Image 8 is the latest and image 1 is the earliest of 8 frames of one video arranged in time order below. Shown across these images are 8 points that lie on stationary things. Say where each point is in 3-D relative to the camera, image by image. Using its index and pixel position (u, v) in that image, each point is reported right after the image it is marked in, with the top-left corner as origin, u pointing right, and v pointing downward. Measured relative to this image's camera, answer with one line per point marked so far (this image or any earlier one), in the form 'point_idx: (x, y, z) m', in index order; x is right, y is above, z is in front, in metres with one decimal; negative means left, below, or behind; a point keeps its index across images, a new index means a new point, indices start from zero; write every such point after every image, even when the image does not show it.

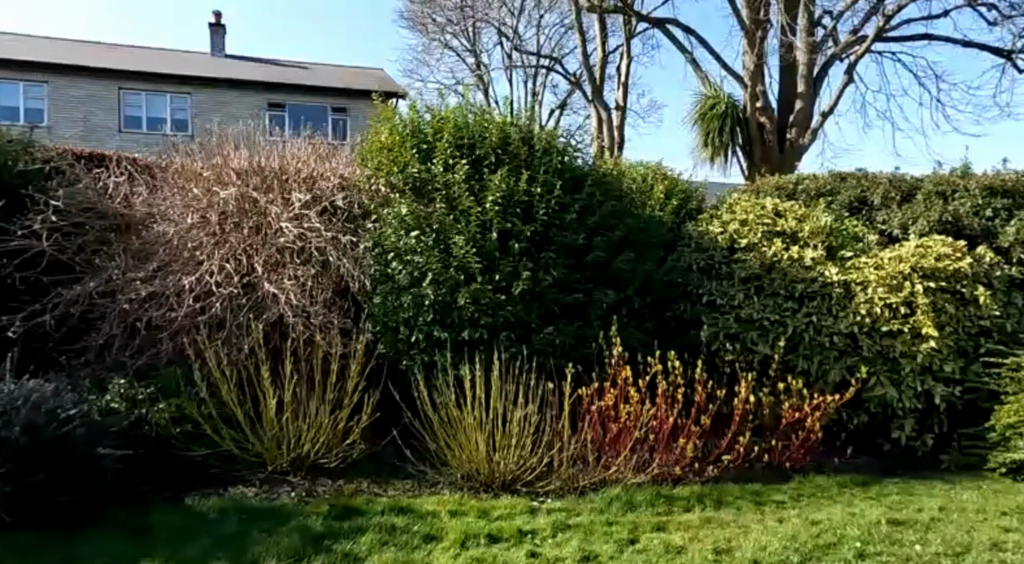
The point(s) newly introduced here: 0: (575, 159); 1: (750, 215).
0: (+0.5, +0.9, +5.6) m
1: (+2.2, +0.6, +6.8) m
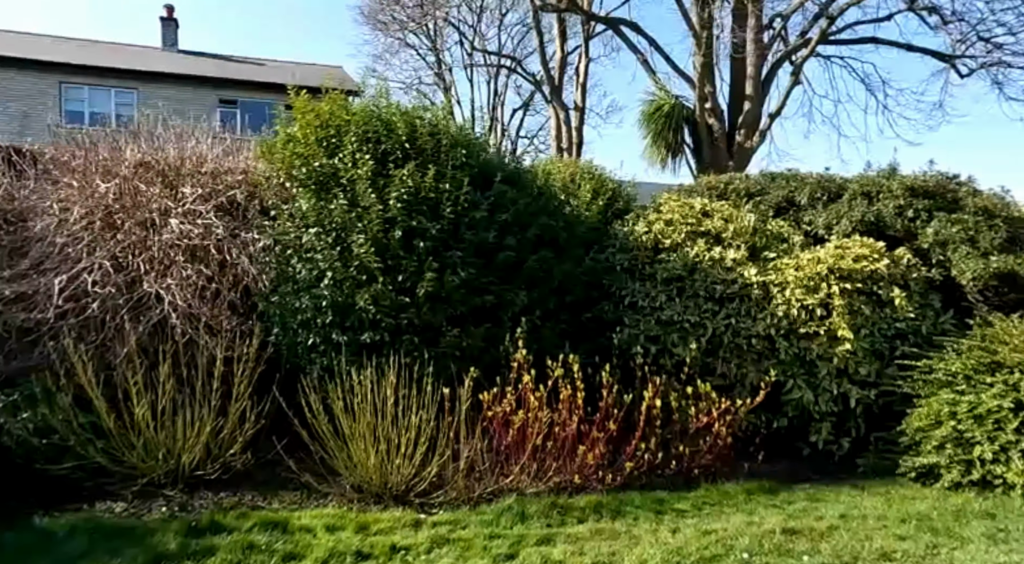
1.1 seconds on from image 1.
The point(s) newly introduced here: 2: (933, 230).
0: (-0.2, +0.9, +5.5) m
1: (+1.5, +0.6, +6.7) m
2: (+3.5, +0.4, +6.2) m
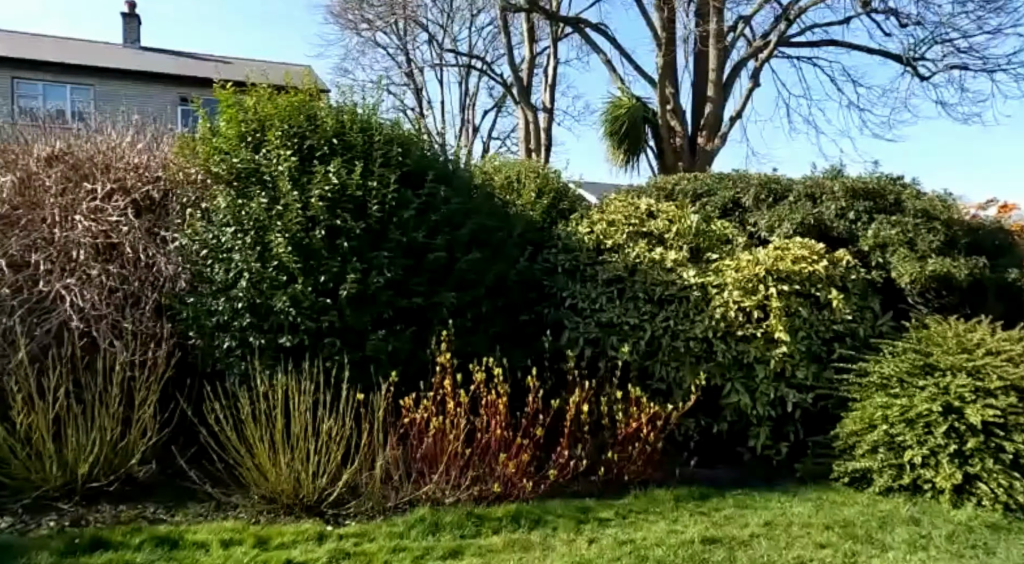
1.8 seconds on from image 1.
0: (-0.6, +0.9, +5.3) m
1: (+0.9, +0.6, +6.6) m
2: (+3.0, +0.4, +6.2) m
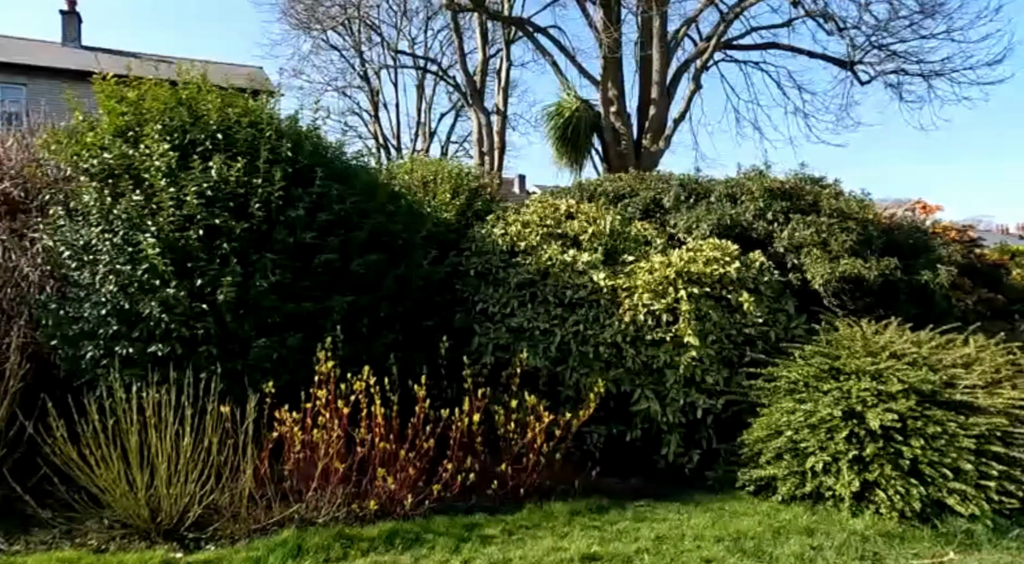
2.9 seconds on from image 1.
0: (-1.3, +0.9, +5.0) m
1: (+0.2, +0.6, +6.4) m
2: (+2.2, +0.4, +6.1) m
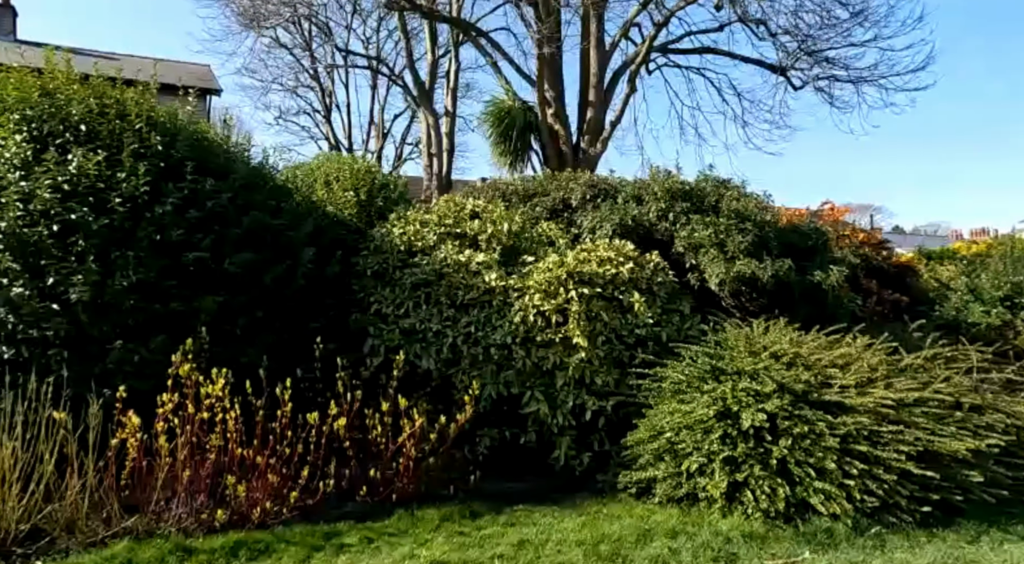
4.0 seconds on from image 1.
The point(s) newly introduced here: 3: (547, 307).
0: (-2.1, +0.9, +4.8) m
1: (-0.7, +0.5, +6.3) m
2: (+1.4, +0.4, +6.1) m
3: (+0.2, -0.2, +5.2) m
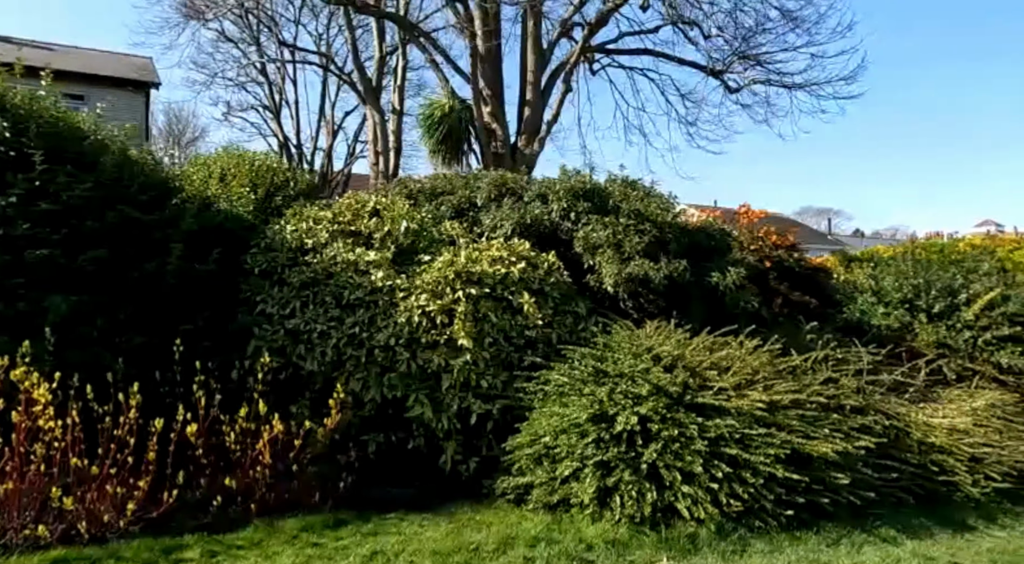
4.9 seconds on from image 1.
0: (-2.8, +0.9, +4.5) m
1: (-1.5, +0.6, +6.1) m
2: (+0.6, +0.4, +6.0) m
3: (-0.5, -0.2, +5.1) m
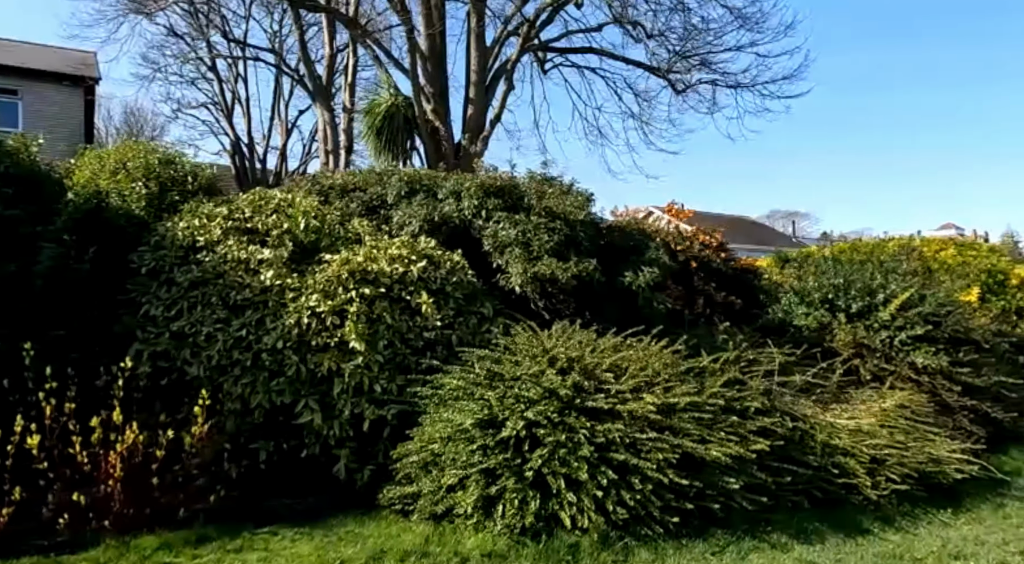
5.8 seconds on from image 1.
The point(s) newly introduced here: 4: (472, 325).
0: (-3.5, +0.9, +4.2) m
1: (-2.2, +0.6, +5.8) m
2: (-0.1, +0.4, +5.8) m
3: (-1.2, -0.2, +4.8) m
4: (-0.3, -0.3, +5.2) m
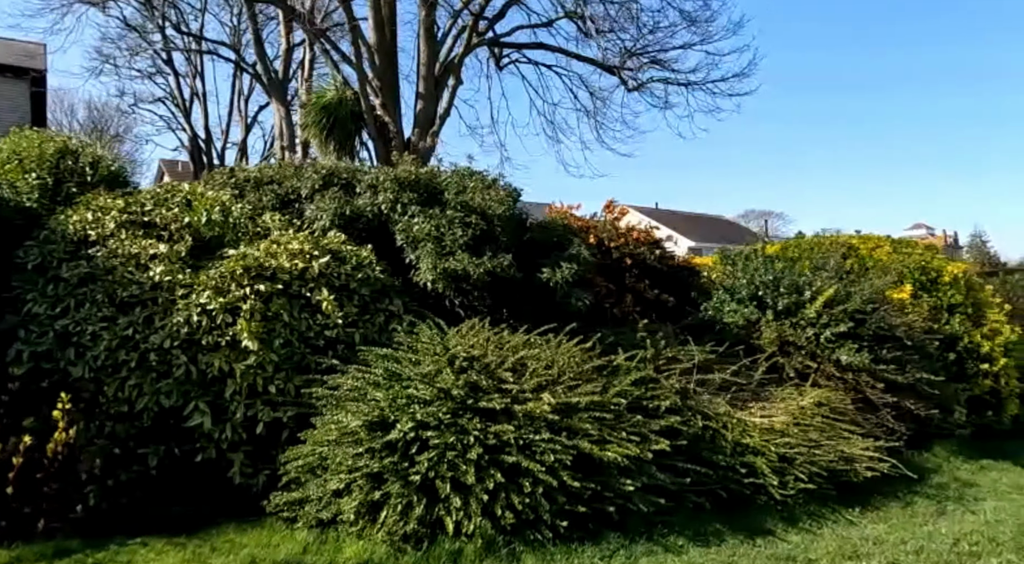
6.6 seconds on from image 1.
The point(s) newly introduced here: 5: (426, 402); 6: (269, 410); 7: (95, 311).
0: (-4.0, +0.9, +3.8) m
1: (-2.9, +0.6, +5.5) m
2: (-0.8, +0.4, +5.6) m
3: (-1.8, -0.1, +4.6) m
4: (-0.9, -0.3, +5.0) m
5: (-0.4, -0.6, +3.9) m
6: (-1.5, -0.8, +4.6) m
7: (-2.6, -0.2, +4.7) m
